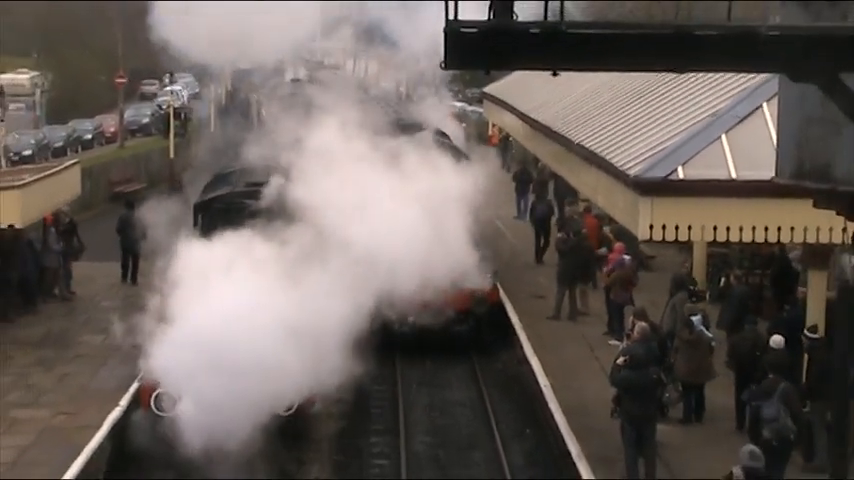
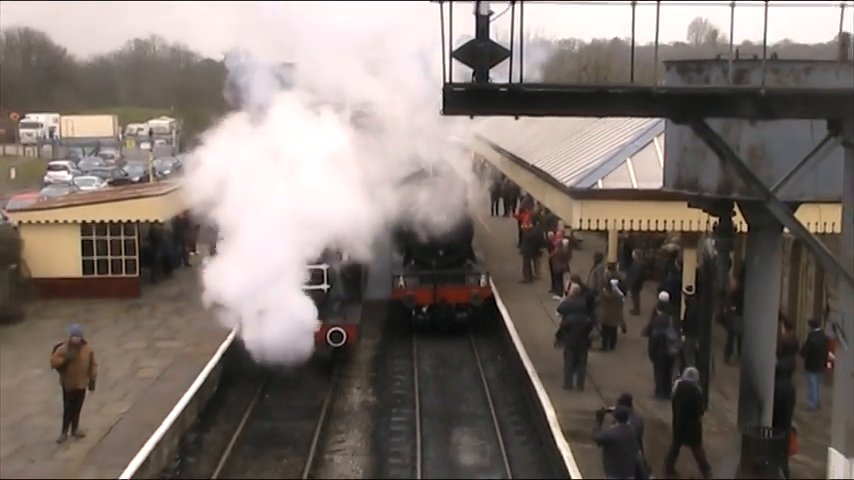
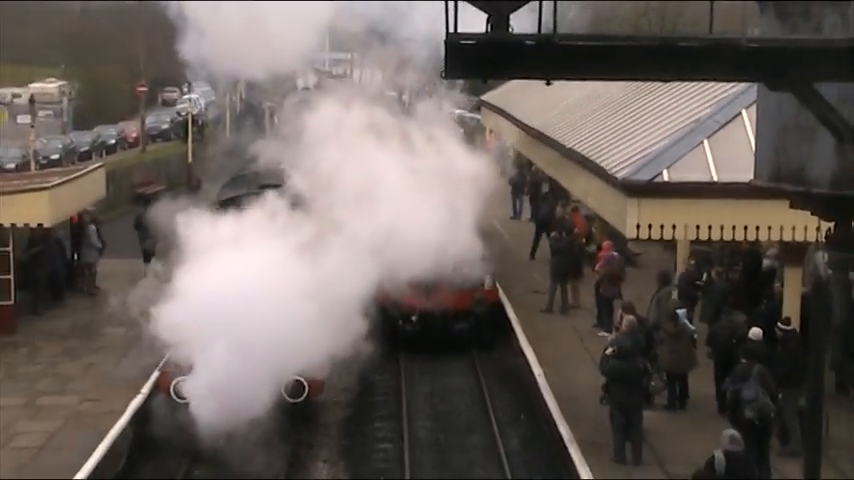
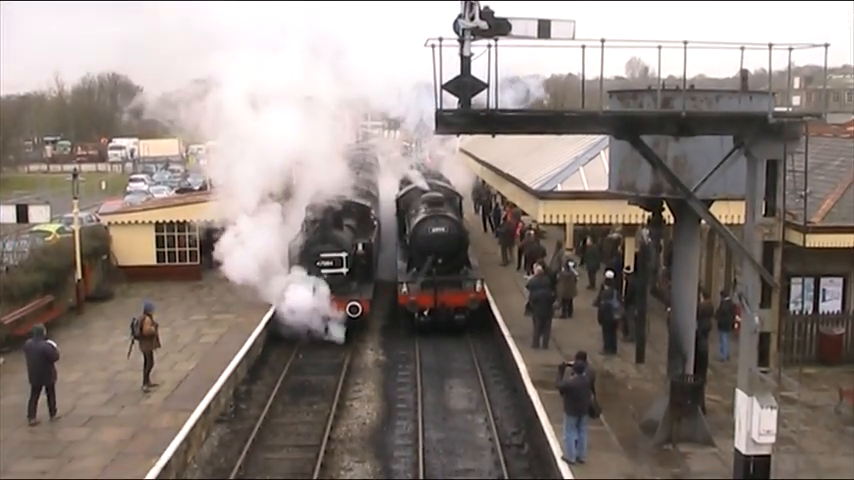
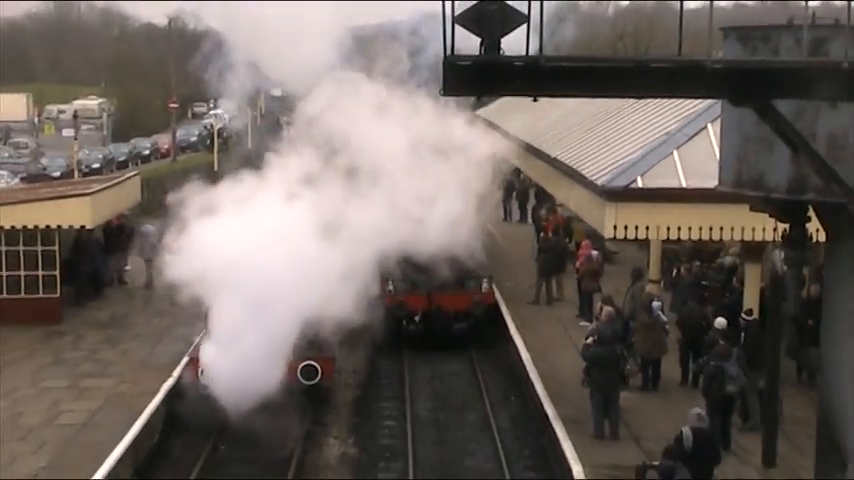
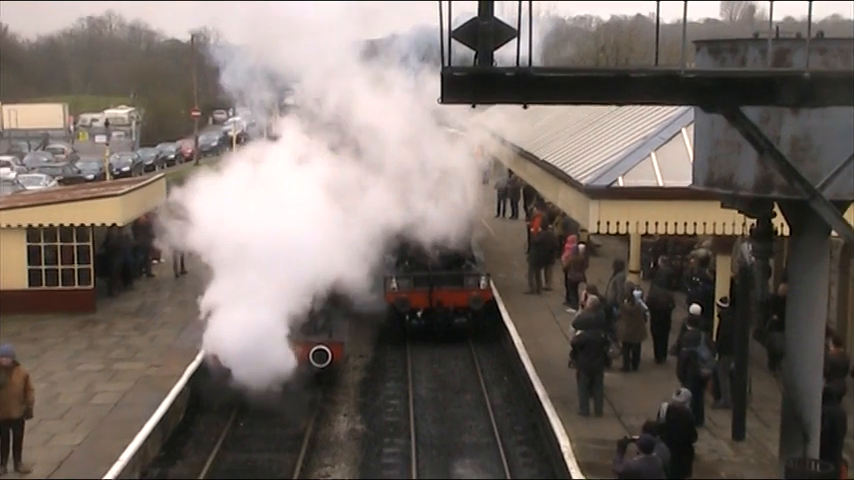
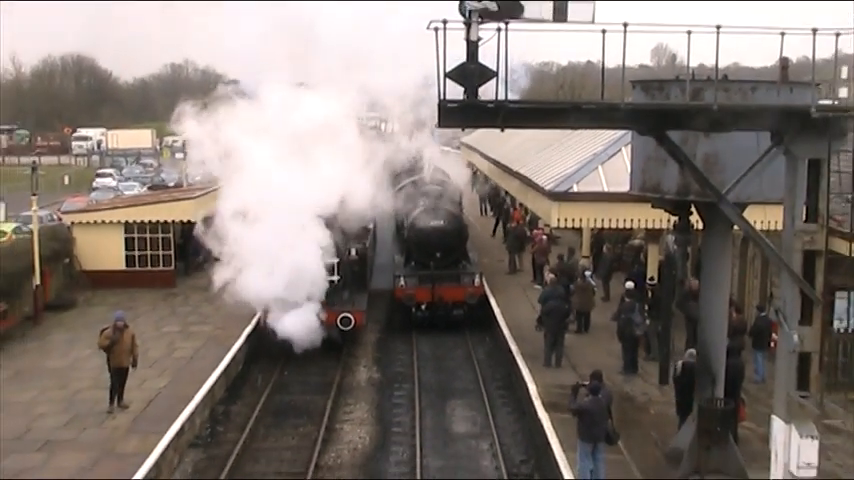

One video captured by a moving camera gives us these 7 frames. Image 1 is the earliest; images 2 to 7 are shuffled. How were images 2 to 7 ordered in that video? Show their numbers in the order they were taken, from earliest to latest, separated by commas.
3, 5, 6, 2, 7, 4
